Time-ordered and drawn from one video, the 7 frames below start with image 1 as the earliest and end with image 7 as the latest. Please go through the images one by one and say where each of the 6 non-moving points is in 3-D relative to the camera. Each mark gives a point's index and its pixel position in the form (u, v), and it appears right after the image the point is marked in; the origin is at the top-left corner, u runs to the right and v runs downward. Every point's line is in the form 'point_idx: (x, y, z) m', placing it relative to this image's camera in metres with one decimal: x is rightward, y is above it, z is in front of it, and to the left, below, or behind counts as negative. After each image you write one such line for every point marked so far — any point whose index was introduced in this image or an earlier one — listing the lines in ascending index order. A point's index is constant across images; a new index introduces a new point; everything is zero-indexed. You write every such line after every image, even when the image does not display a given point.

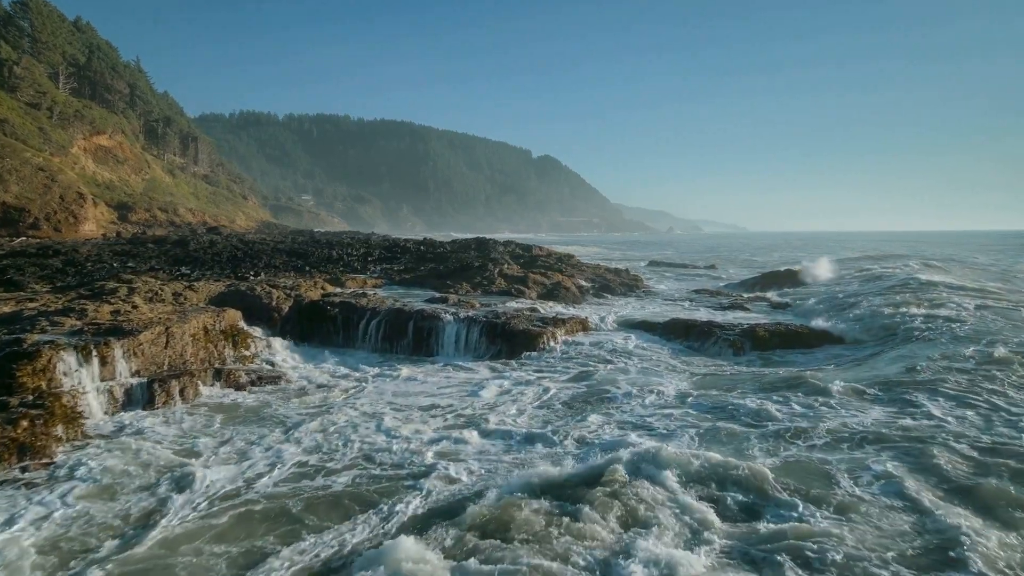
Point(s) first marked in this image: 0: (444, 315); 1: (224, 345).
0: (-1.9, -0.8, +14.9) m
1: (-6.3, -1.3, +11.7) m
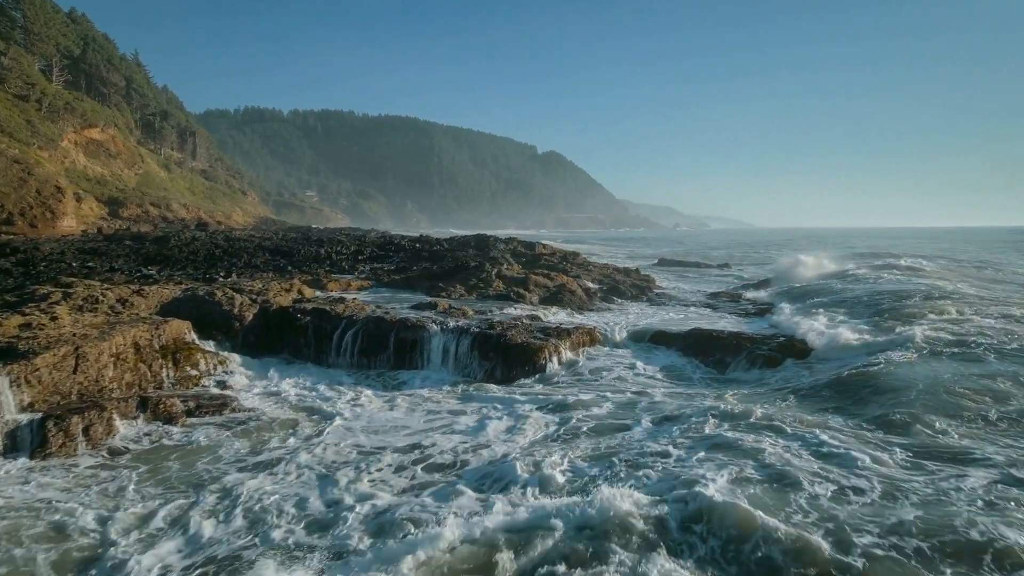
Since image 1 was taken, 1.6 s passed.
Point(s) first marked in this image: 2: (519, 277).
0: (-2.0, -0.9, +12.9) m
1: (-6.4, -1.4, +9.8) m
2: (+0.2, +0.4, +19.2) m
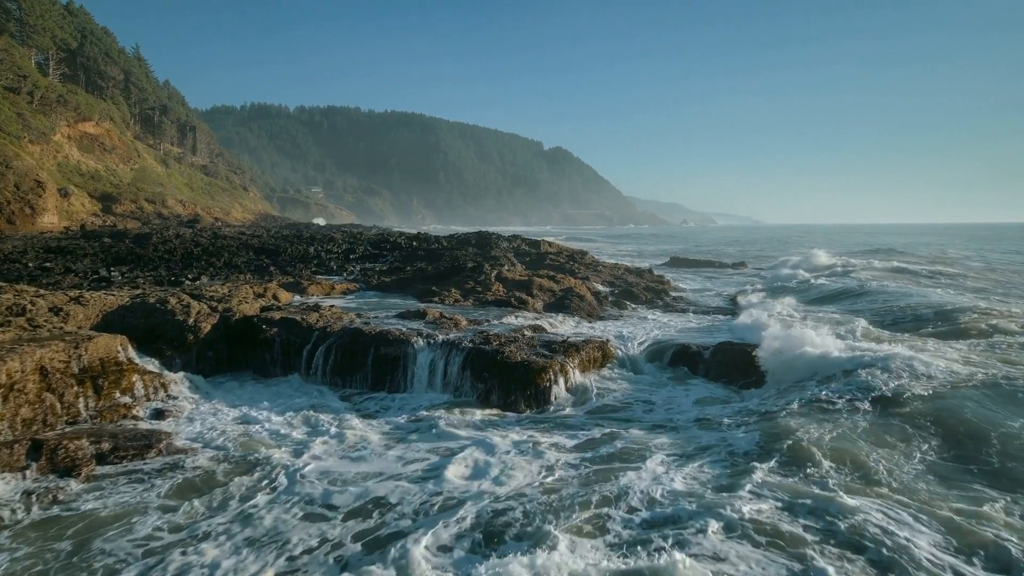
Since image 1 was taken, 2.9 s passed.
0: (-2.0, -1.1, +11.1) m
1: (-6.5, -1.6, +8.0) m
2: (+0.3, +0.3, +17.3) m
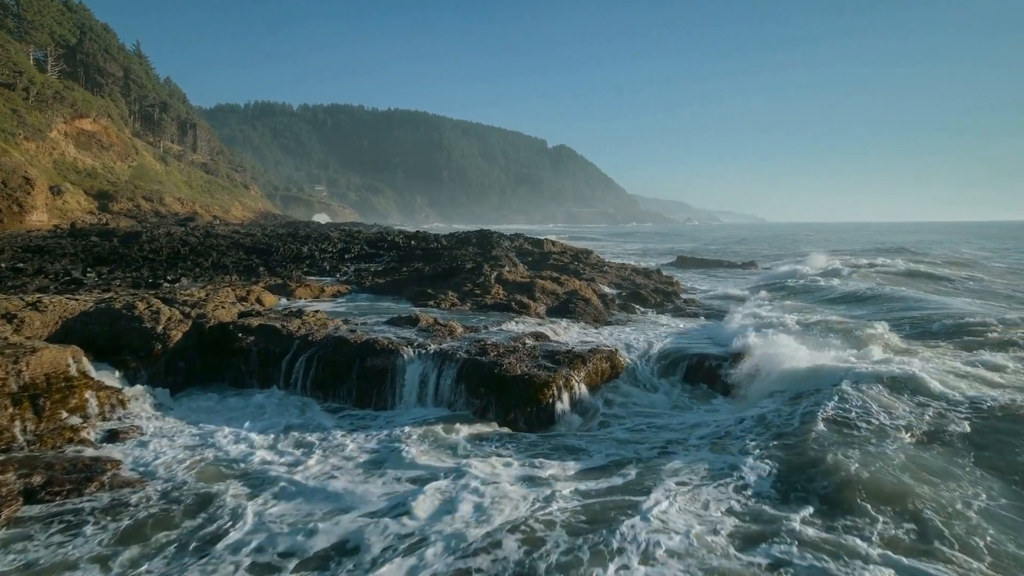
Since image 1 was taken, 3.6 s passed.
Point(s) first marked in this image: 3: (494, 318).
0: (-2.0, -1.1, +10.1) m
1: (-6.5, -1.7, +7.0) m
2: (+0.3, +0.2, +16.3) m
3: (-0.5, -0.7, +13.2) m
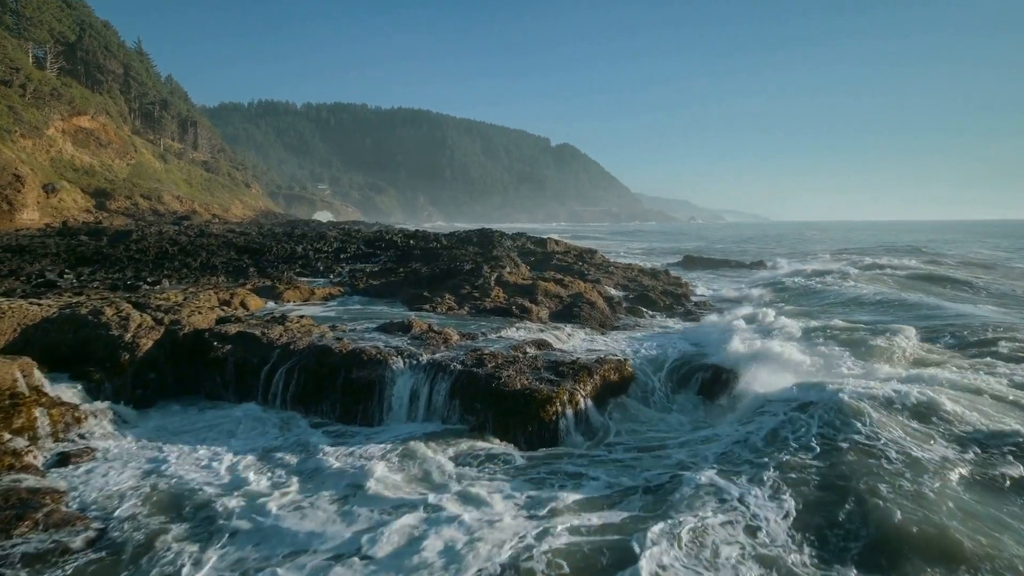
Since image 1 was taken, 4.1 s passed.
0: (-2.0, -1.2, +9.2) m
1: (-6.6, -1.7, +6.2) m
2: (+0.4, +0.1, +15.4) m
3: (-0.4, -0.8, +12.3) m
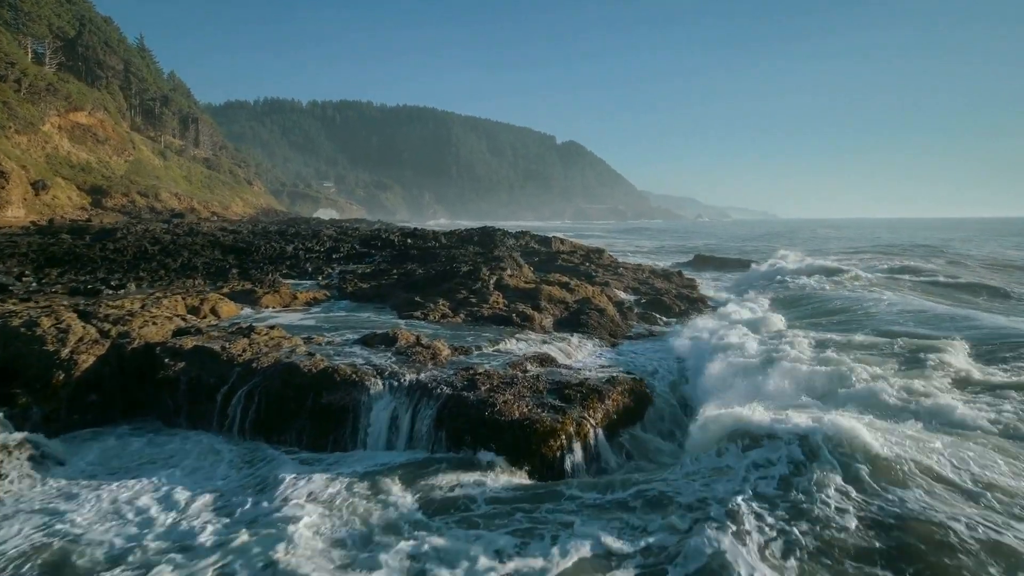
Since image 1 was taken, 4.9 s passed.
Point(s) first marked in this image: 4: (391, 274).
0: (-2.1, -1.4, +7.9) m
1: (-6.6, -1.9, +4.9) m
2: (+0.4, 0.0, +14.0) m
3: (-0.4, -0.9, +11.0) m
4: (-4.0, +0.5, +17.4) m
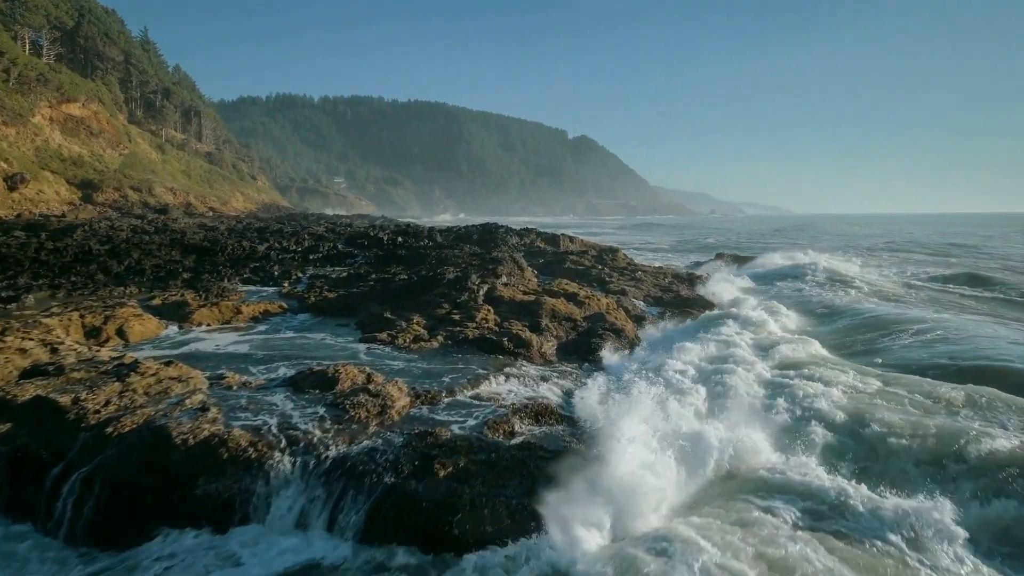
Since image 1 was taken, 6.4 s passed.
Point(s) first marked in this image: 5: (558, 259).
0: (-2.3, -1.7, +5.2) m
1: (-6.9, -2.2, +2.3) m
2: (+0.3, -0.2, +11.3) m
3: (-0.6, -1.2, +8.3) m
4: (-4.0, +0.2, +14.7) m
5: (+1.5, +0.9, +17.6) m
